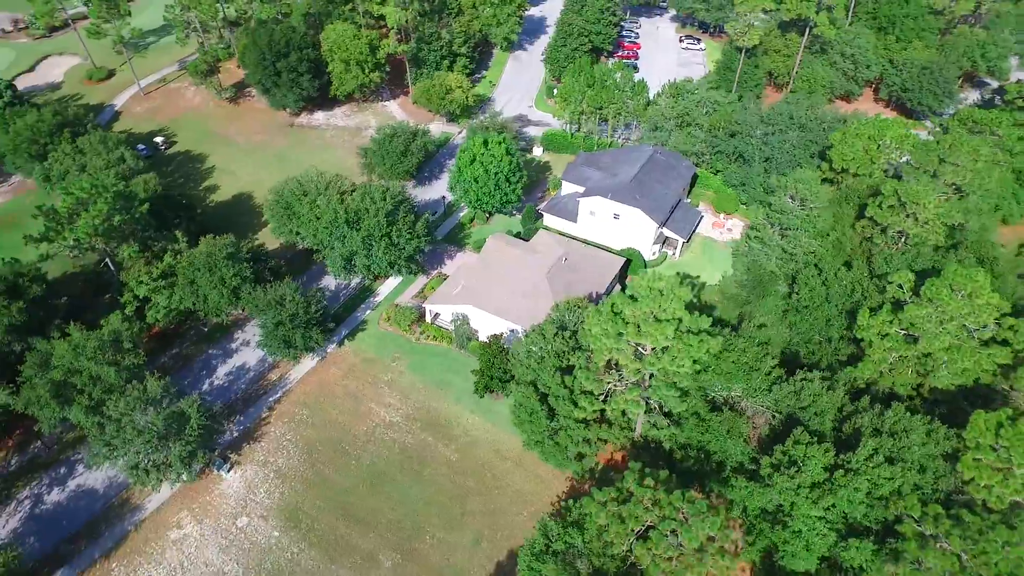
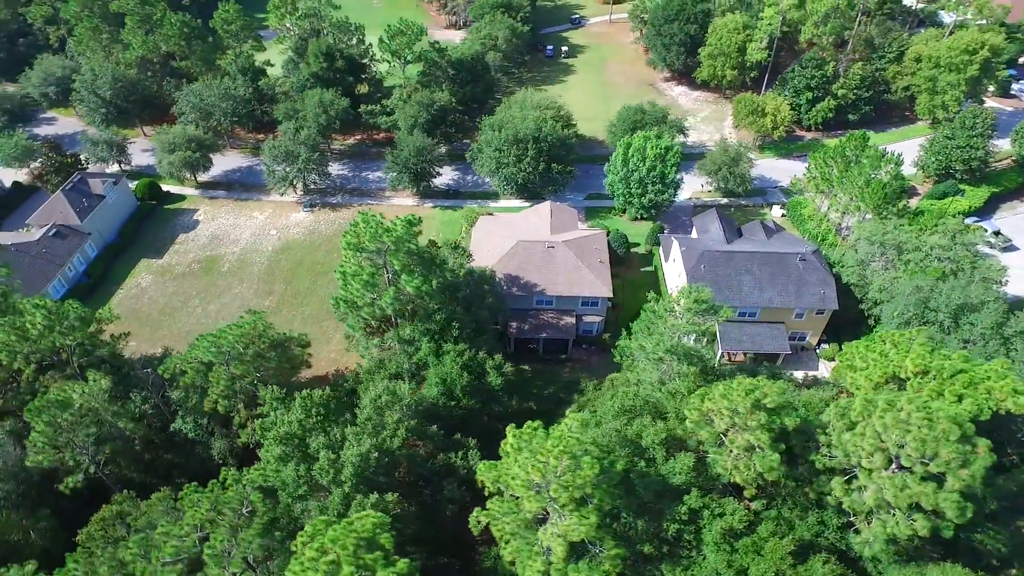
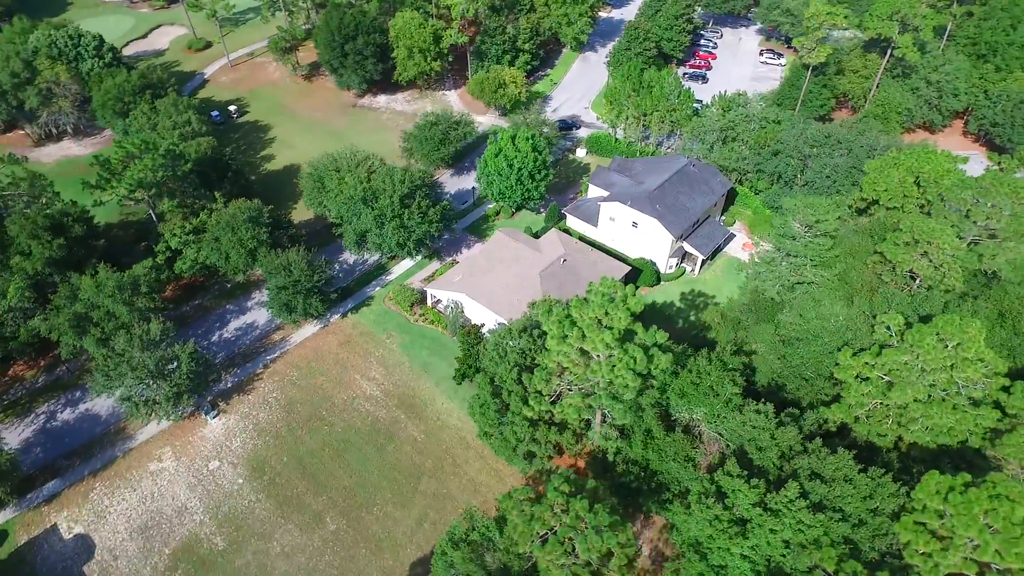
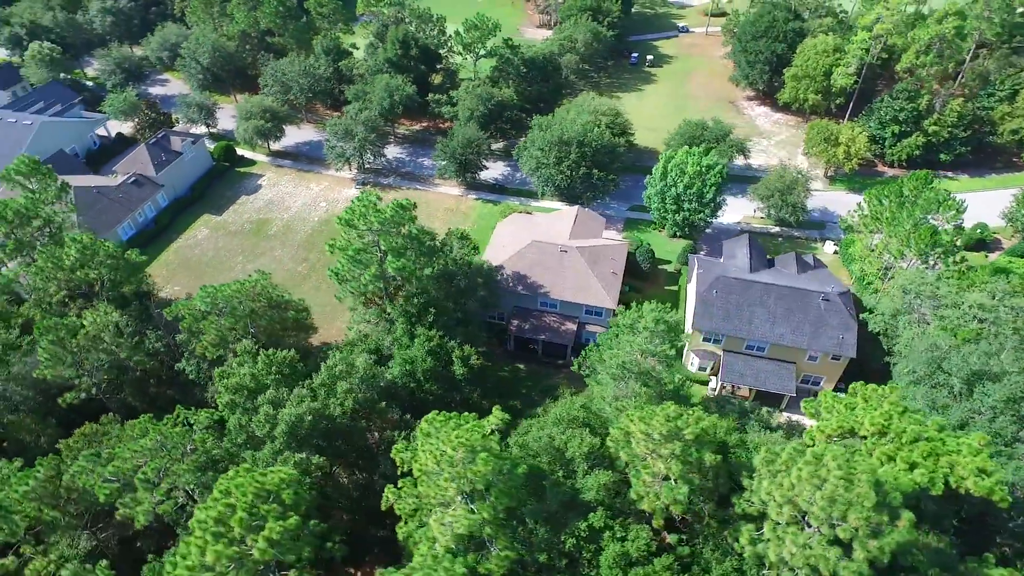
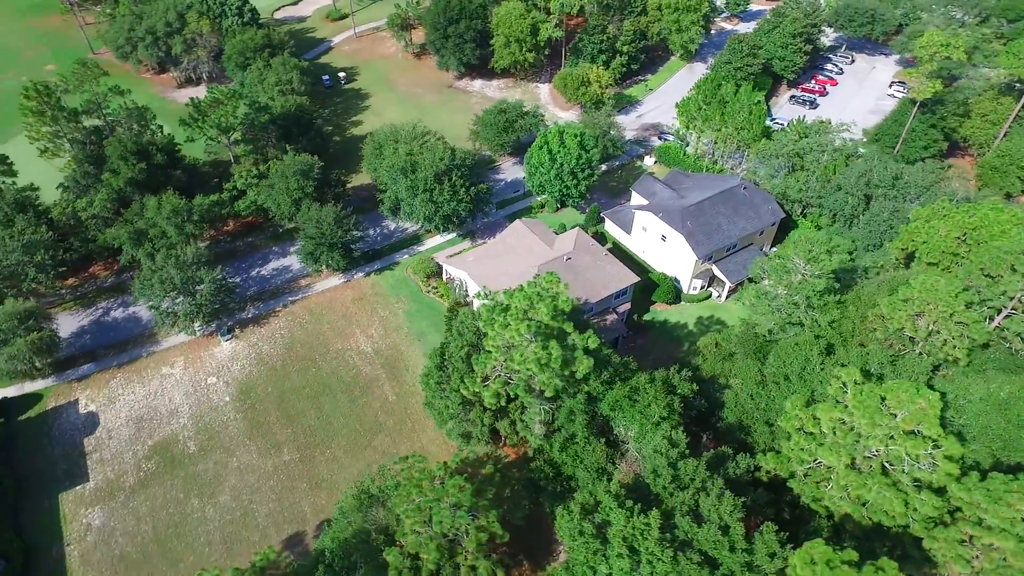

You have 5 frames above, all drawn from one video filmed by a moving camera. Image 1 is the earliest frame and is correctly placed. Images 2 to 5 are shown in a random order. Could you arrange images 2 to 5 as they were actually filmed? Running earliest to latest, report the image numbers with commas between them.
3, 5, 2, 4
